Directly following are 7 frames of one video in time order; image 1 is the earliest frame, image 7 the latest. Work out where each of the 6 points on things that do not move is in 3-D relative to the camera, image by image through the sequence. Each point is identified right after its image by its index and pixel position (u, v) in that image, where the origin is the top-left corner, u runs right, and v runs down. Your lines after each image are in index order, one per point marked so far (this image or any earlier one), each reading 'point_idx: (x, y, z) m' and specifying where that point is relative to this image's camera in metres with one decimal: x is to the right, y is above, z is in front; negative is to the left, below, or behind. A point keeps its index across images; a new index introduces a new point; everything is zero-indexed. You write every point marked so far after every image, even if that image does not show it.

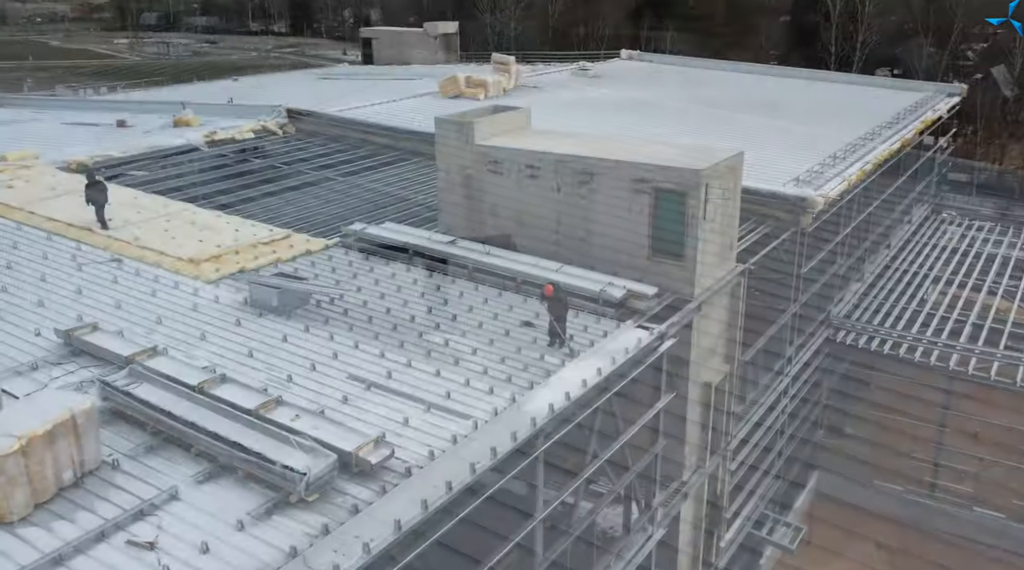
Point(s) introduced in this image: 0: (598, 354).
0: (+1.0, -0.8, +10.5) m
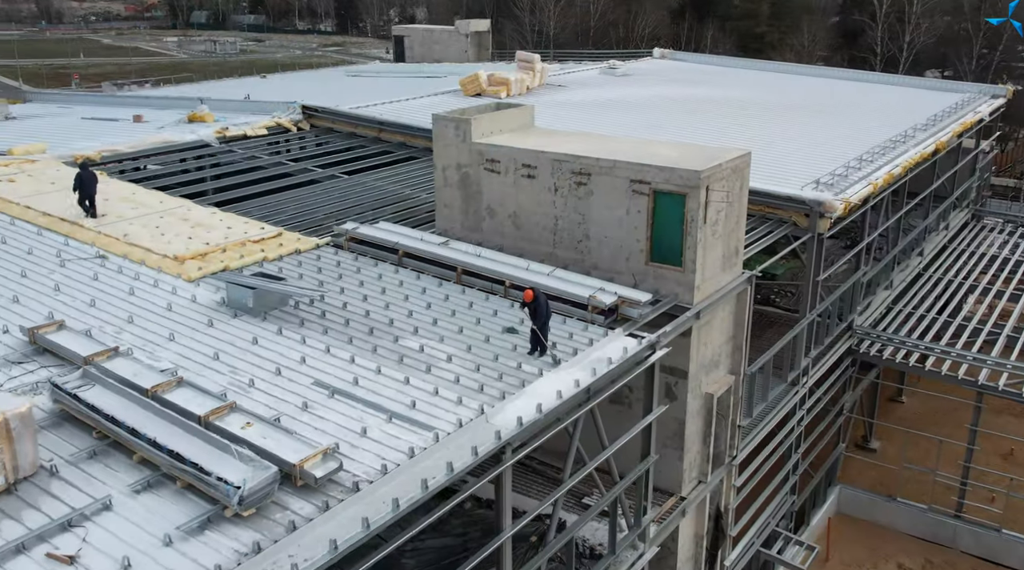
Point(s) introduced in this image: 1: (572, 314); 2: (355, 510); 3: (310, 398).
0: (+0.7, -0.9, +10.0) m
1: (+0.7, -0.4, +11.4) m
2: (-1.3, -1.8, +7.3) m
3: (-2.0, -1.1, +9.1) m
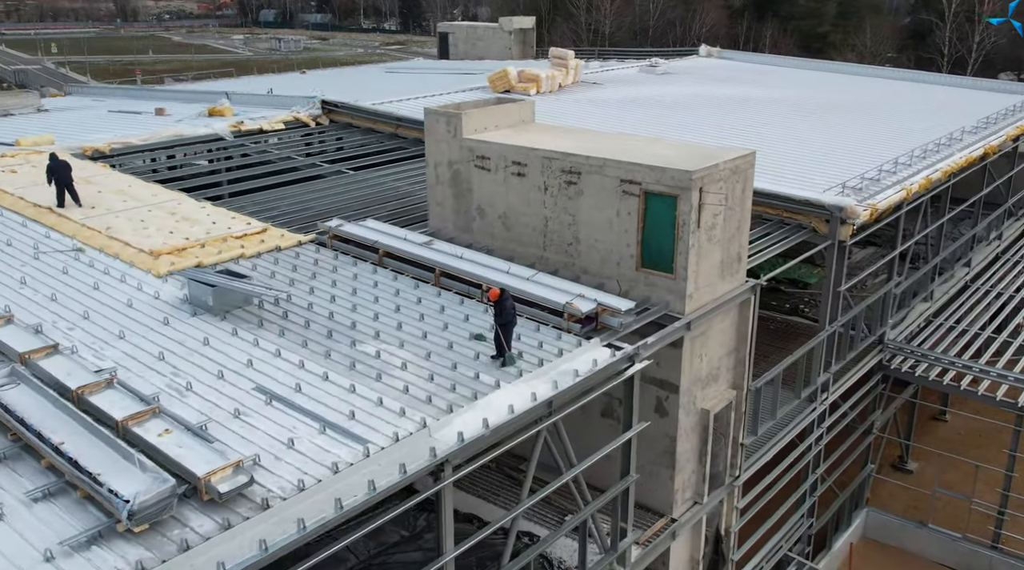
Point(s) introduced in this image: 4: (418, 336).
0: (+0.3, -0.9, +9.3) m
1: (+0.4, -0.4, +10.7) m
2: (-1.9, -1.8, +6.8) m
3: (-2.5, -1.1, +8.6) m
4: (-1.0, -0.6, +10.2) m
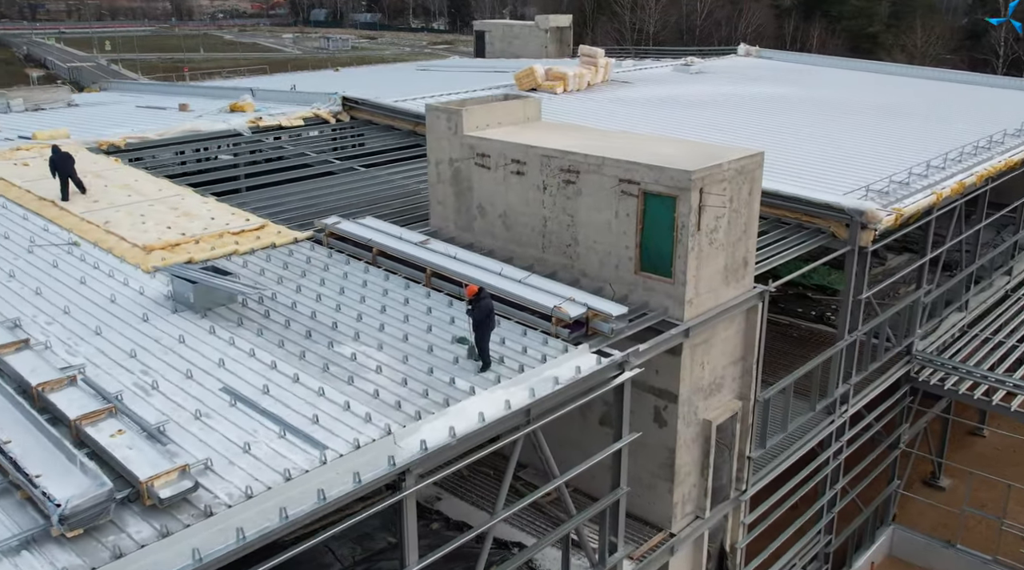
0: (+0.1, -0.9, +8.9) m
1: (+0.3, -0.5, +10.3) m
2: (-2.3, -1.8, +6.5) m
3: (-2.8, -1.1, +8.4) m
4: (-1.2, -0.6, +9.8) m
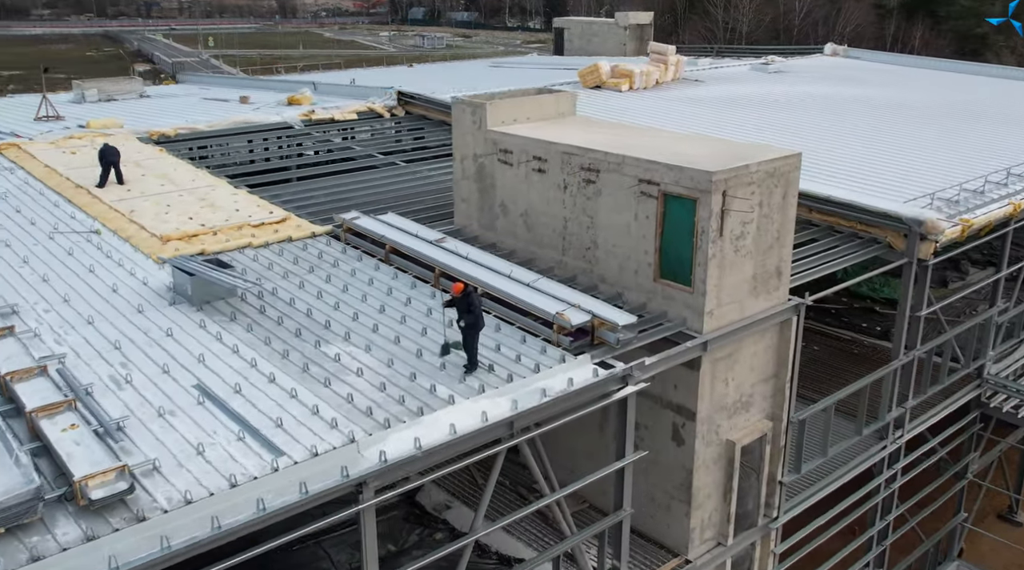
0: (-0.1, -1.0, +8.3) m
1: (+0.3, -0.5, +9.7) m
2: (-2.7, -1.7, +6.2) m
3: (-2.9, -1.0, +8.1) m
4: (-1.2, -0.6, +9.4) m
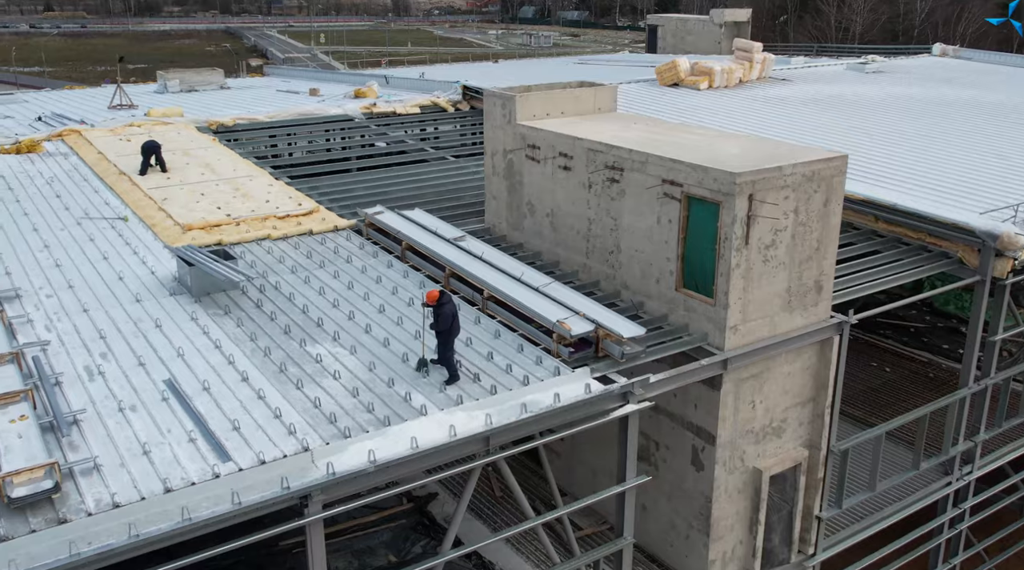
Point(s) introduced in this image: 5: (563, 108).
0: (-0.3, -1.0, +7.7) m
1: (+0.3, -0.6, +9.0) m
2: (-3.1, -1.7, +5.9) m
3: (-3.1, -1.0, +7.8) m
4: (-1.3, -0.5, +8.9) m
5: (+0.7, +2.3, +11.9) m
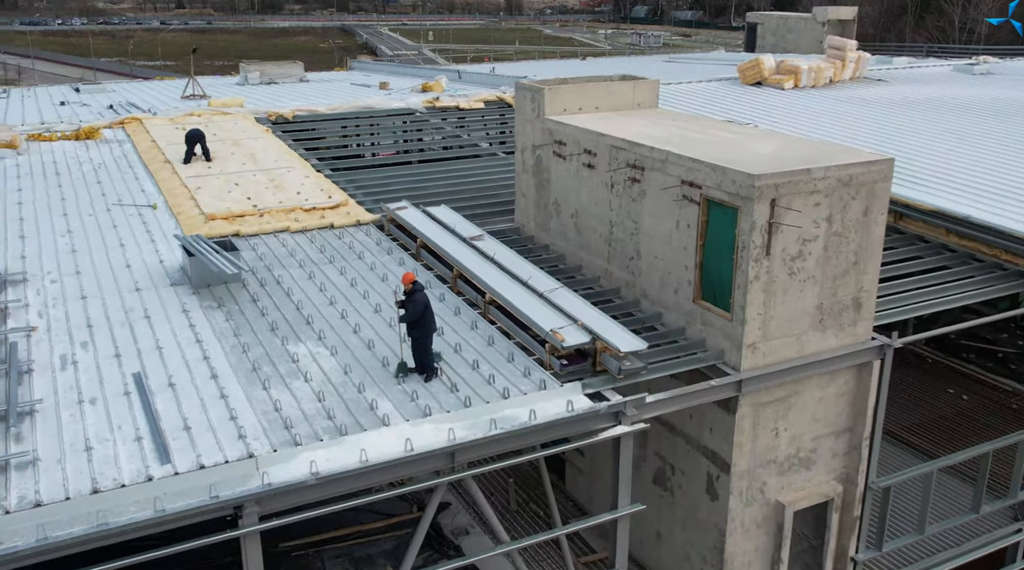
0: (-0.5, -1.0, +7.1) m
1: (+0.2, -0.6, +8.3) m
2: (-3.5, -1.6, +5.6) m
3: (-3.3, -0.9, +7.5) m
4: (-1.3, -0.5, +8.4) m
5: (+1.1, +2.2, +11.2) m
